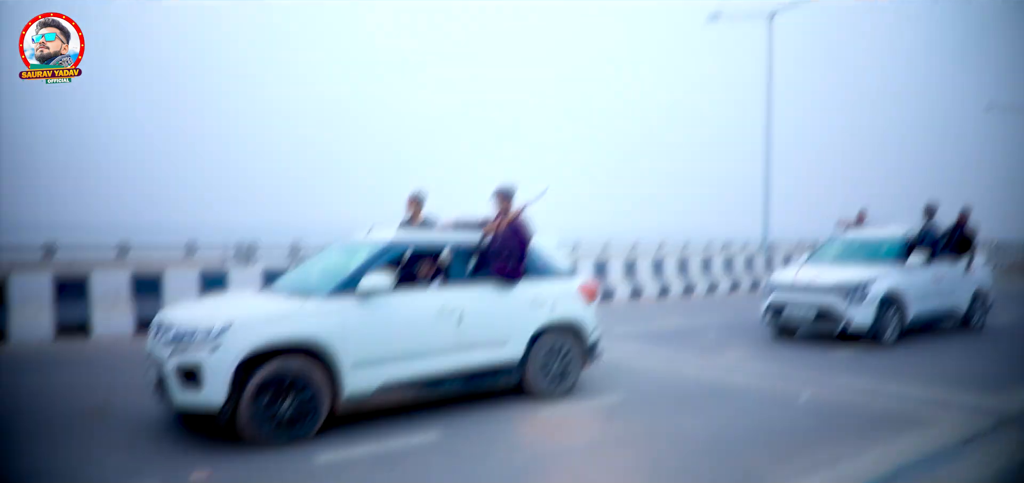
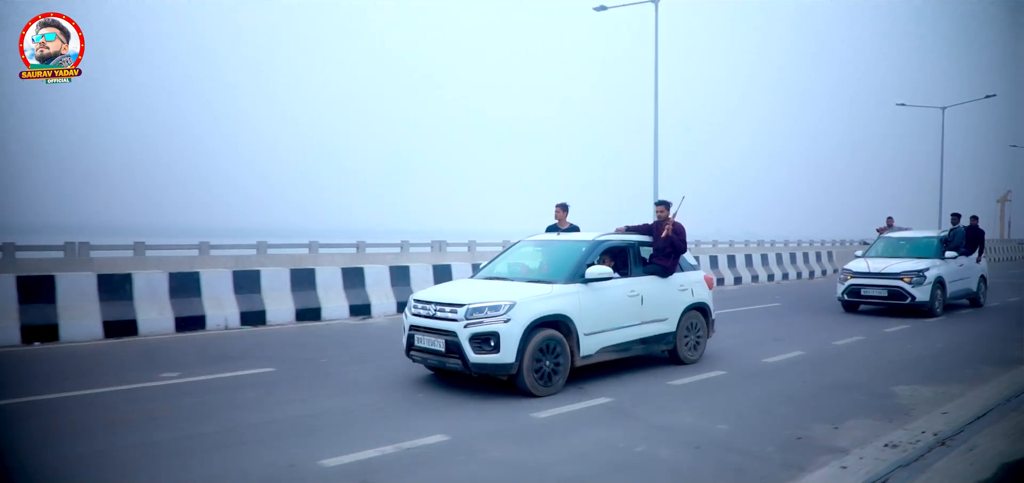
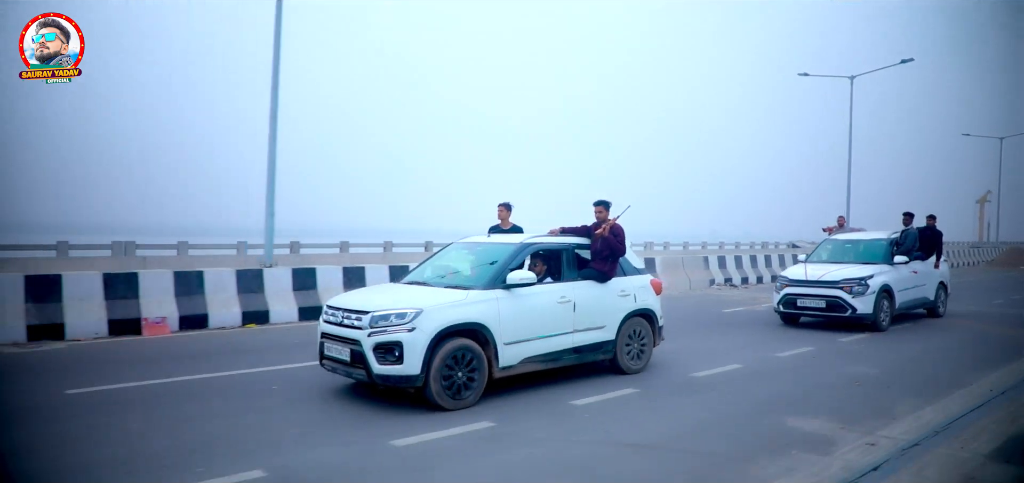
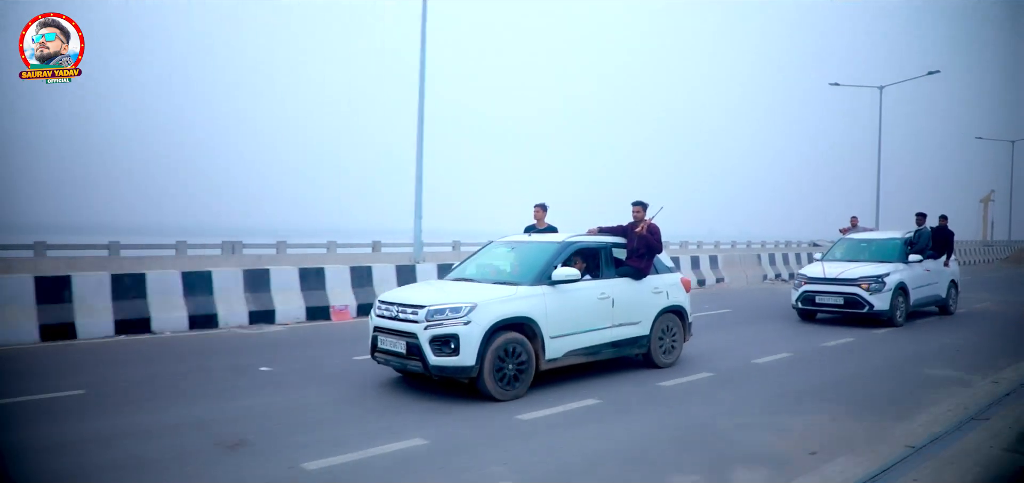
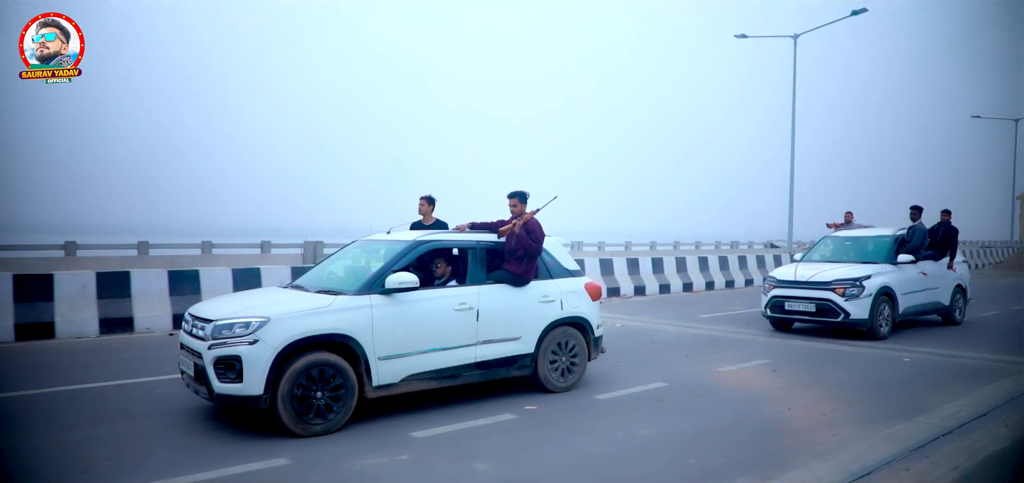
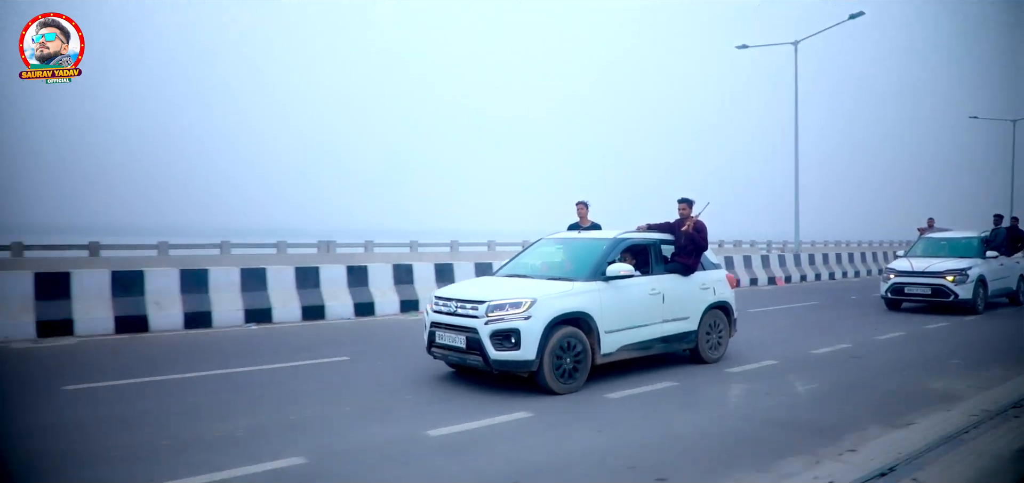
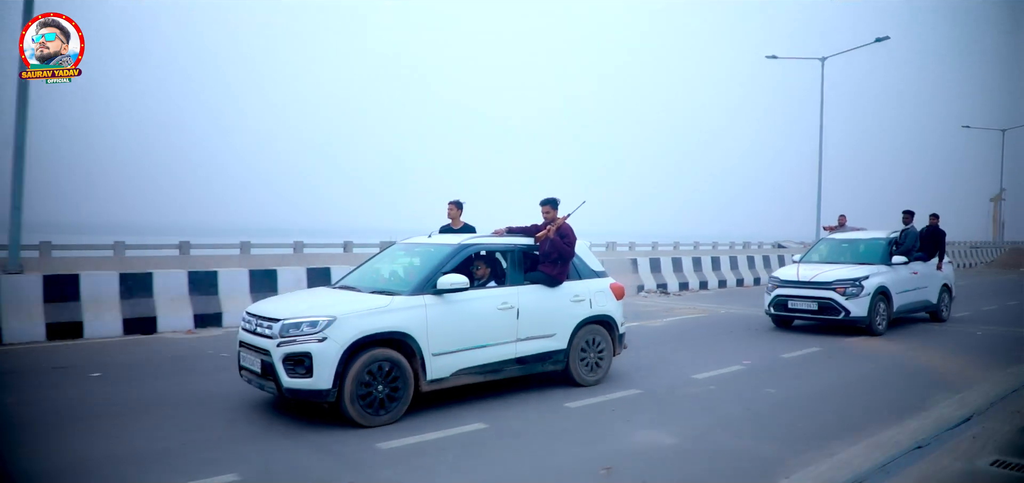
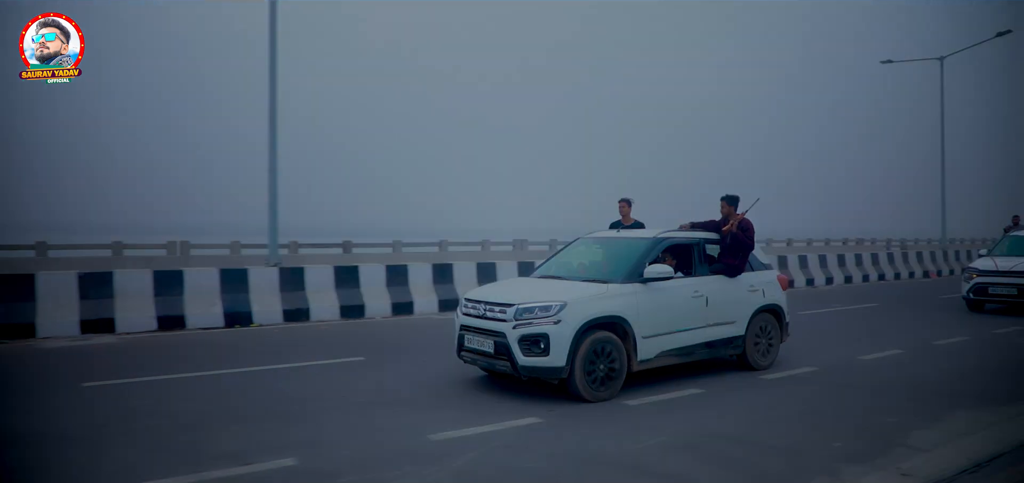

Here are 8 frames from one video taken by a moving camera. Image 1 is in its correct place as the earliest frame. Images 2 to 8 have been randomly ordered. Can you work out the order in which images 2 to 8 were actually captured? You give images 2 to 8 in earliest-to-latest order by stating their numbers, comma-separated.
5, 7, 3, 4, 2, 6, 8
